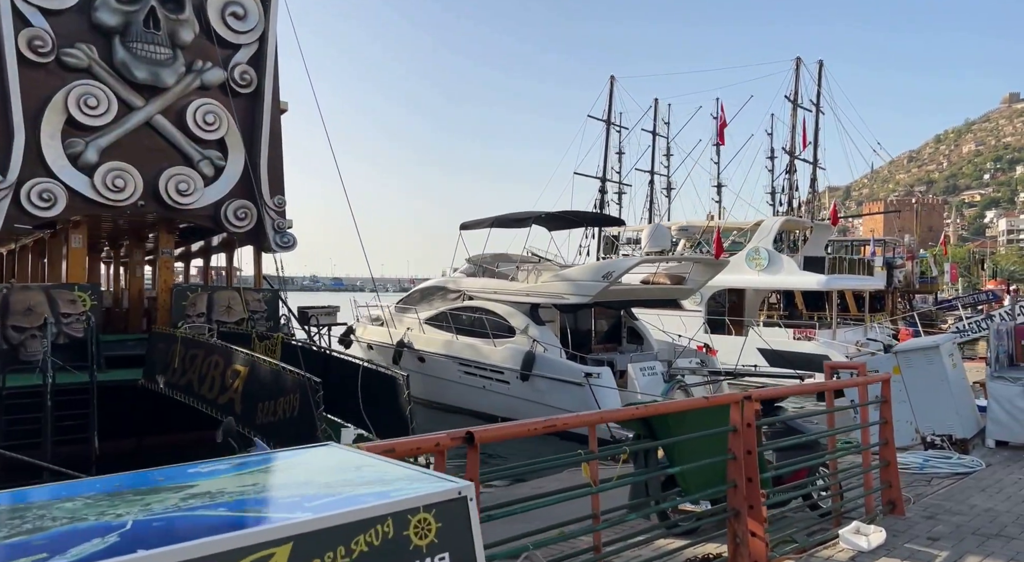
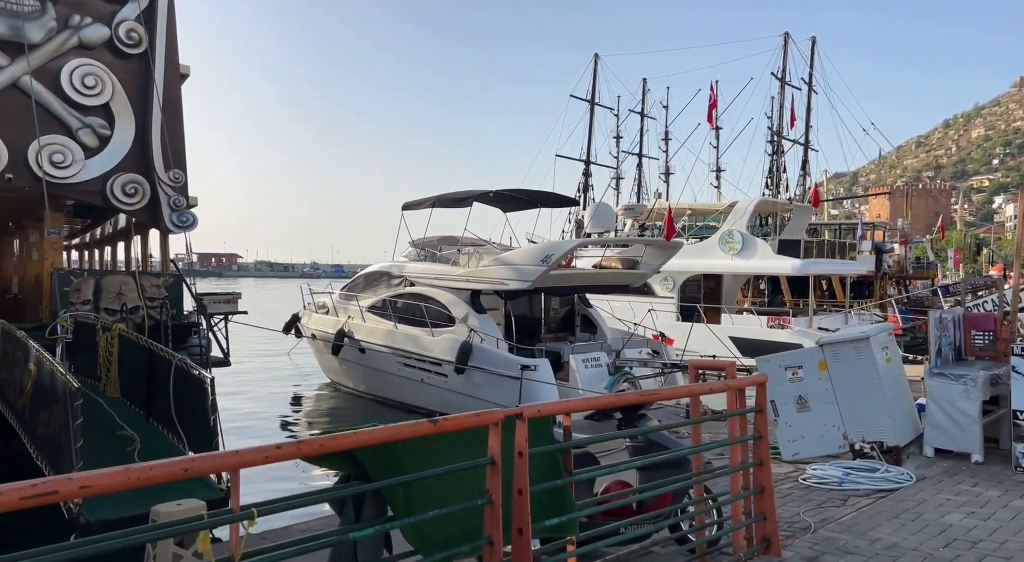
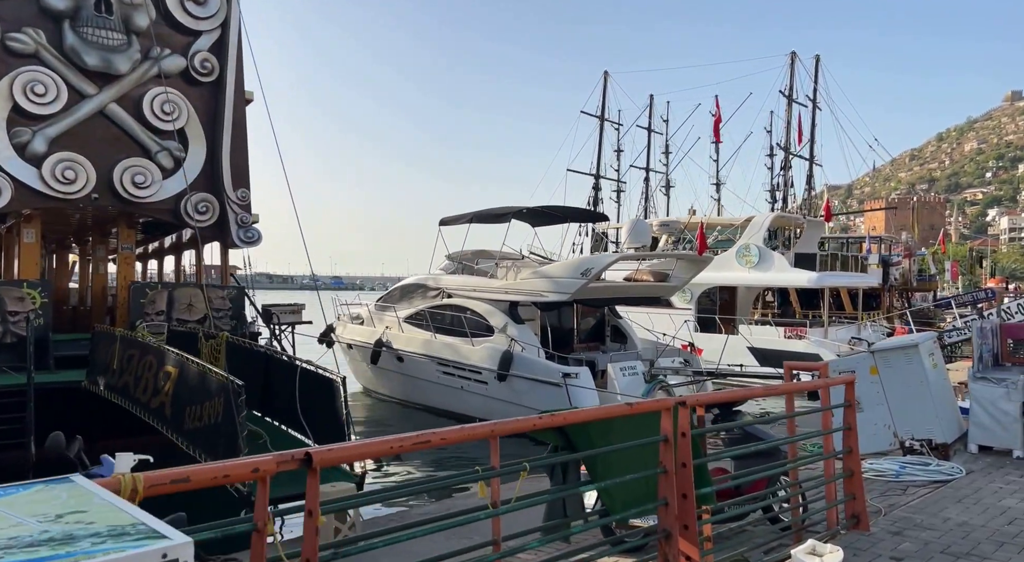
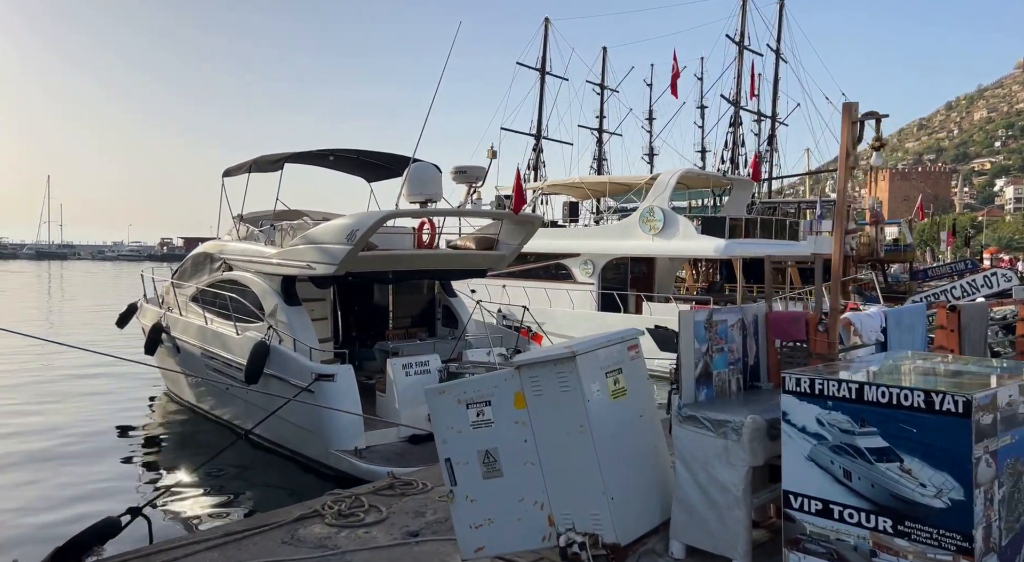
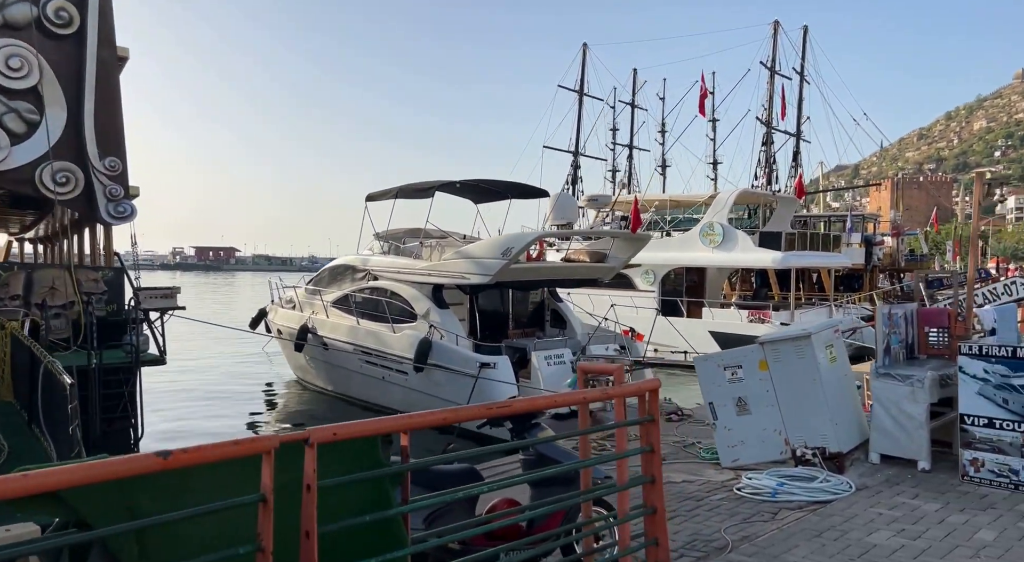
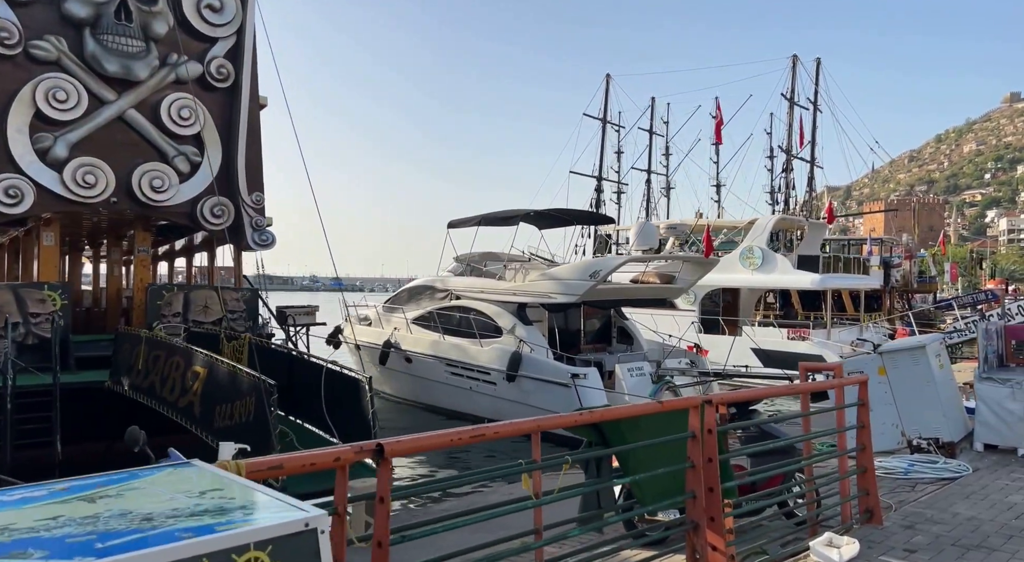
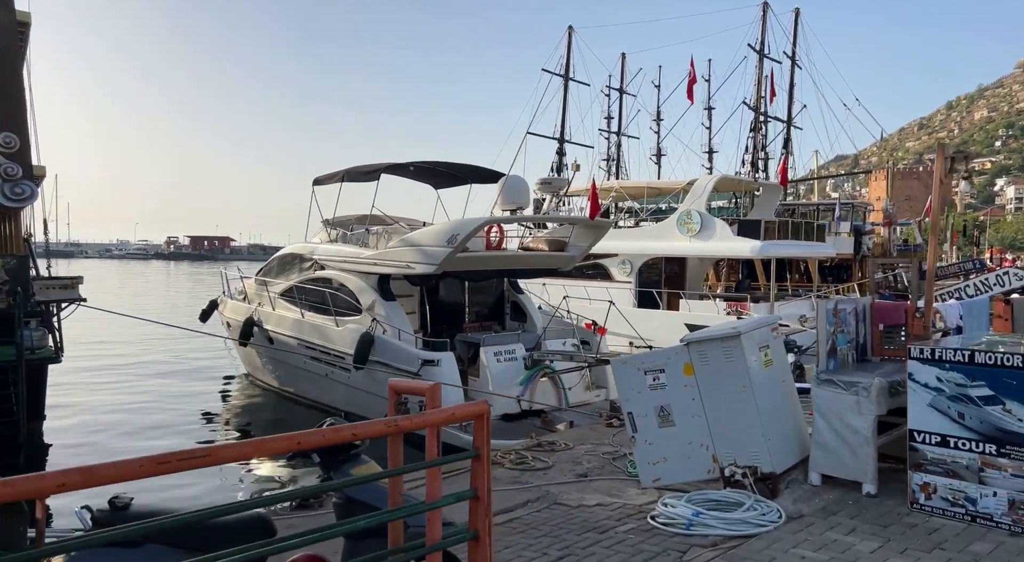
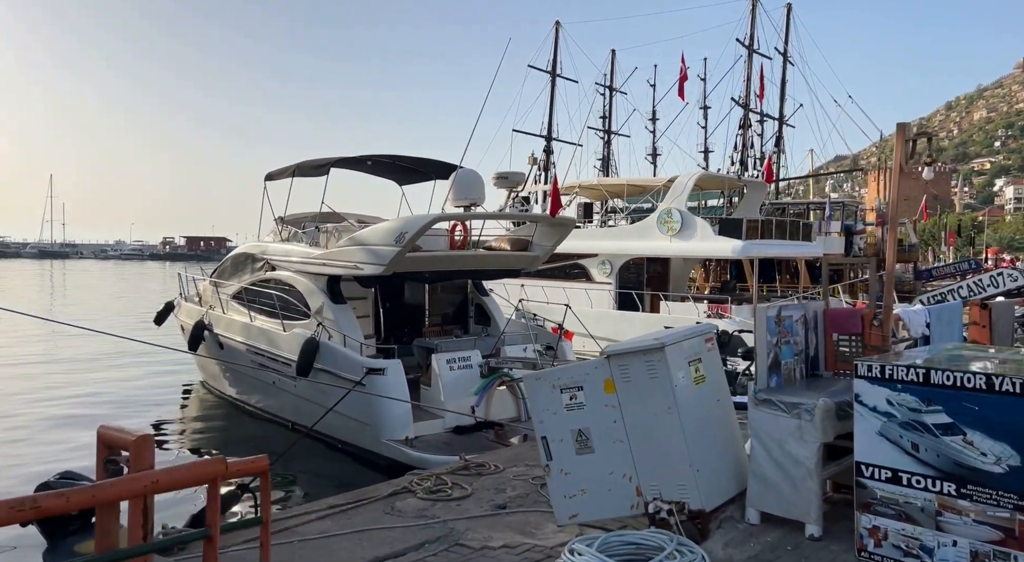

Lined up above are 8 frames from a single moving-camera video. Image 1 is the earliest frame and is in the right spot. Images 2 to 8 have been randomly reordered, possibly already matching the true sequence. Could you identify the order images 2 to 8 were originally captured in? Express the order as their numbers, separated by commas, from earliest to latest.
6, 3, 2, 5, 7, 8, 4
